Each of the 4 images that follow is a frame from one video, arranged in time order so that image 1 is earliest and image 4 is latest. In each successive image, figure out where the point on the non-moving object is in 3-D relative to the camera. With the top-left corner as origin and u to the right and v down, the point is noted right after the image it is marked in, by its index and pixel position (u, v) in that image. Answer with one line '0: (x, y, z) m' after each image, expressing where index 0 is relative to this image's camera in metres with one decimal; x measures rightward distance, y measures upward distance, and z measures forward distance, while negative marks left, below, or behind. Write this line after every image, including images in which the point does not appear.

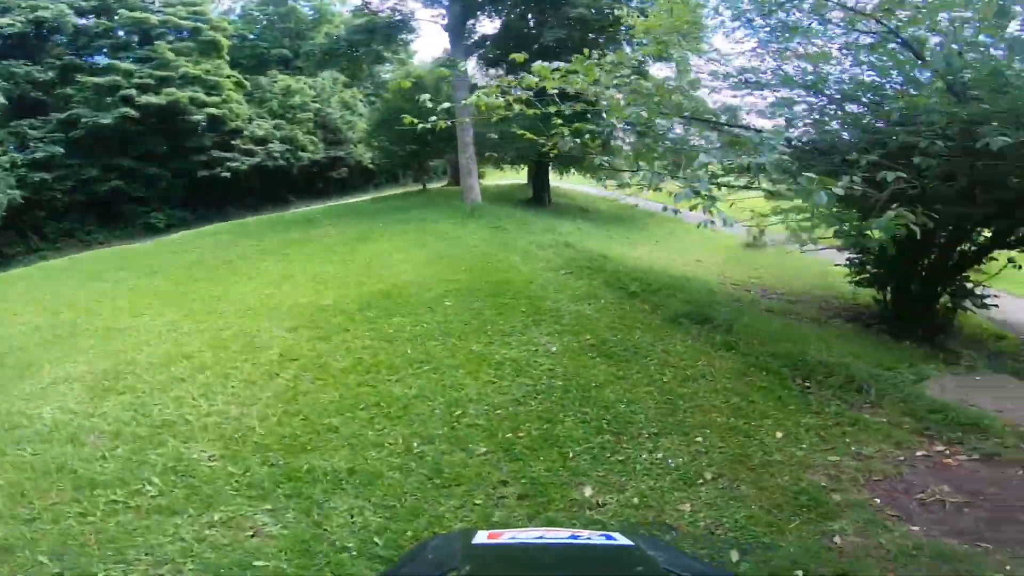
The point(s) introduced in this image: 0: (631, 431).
0: (+0.9, -1.1, +4.3) m
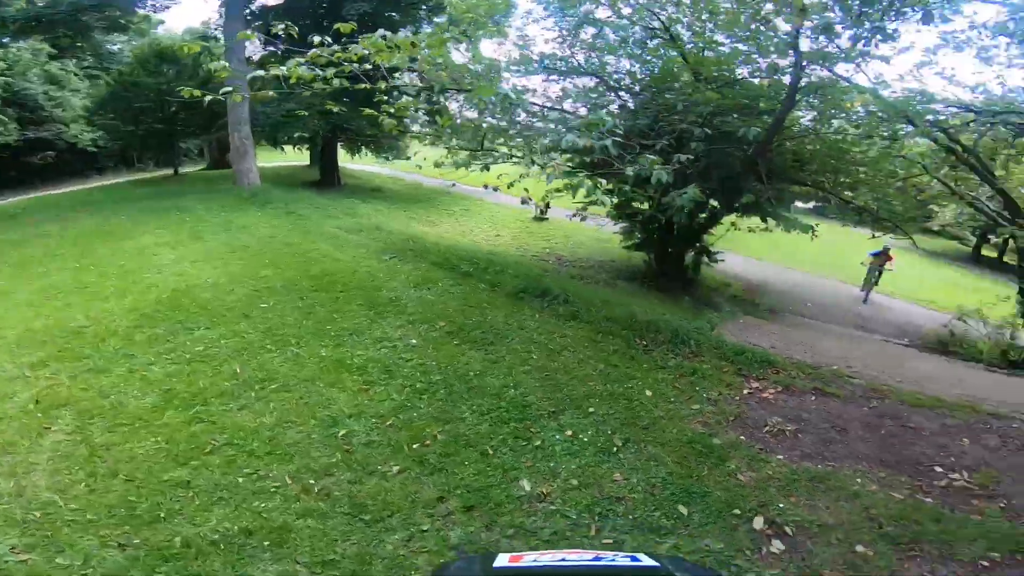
0: (+0.2, -0.9, +4.2) m
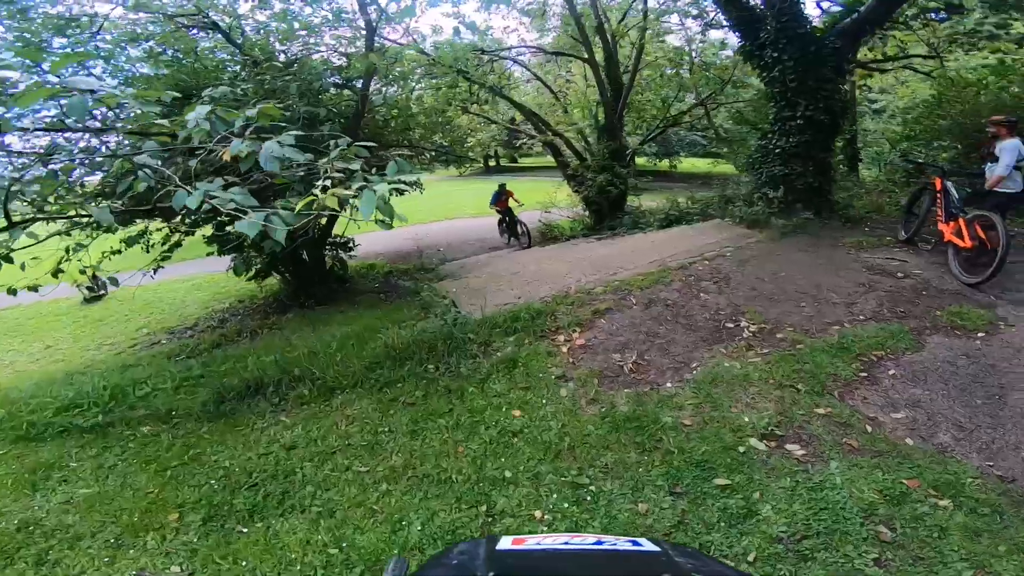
0: (-0.2, -1.3, +3.1) m
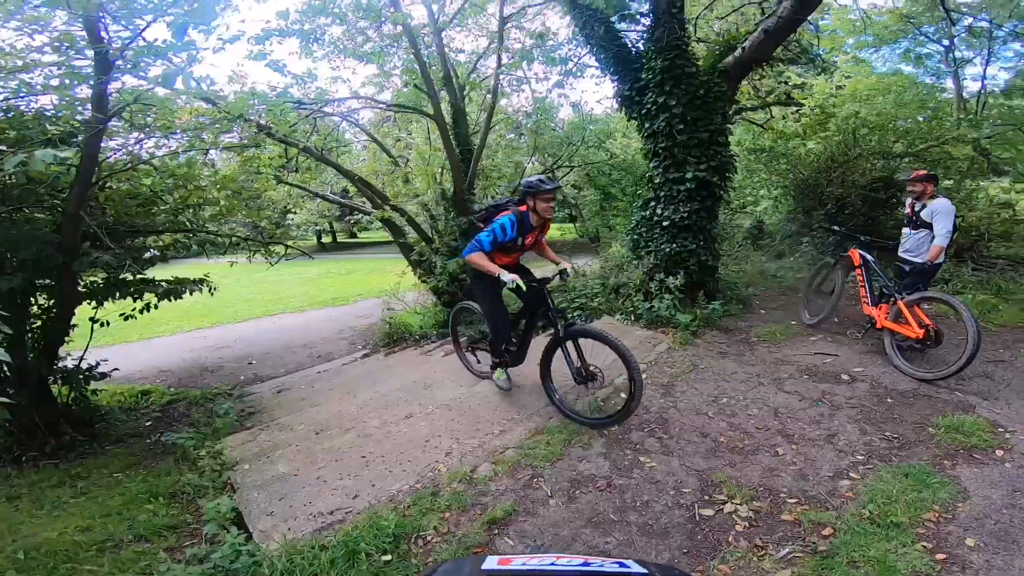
0: (-0.4, -2.1, +0.8) m
